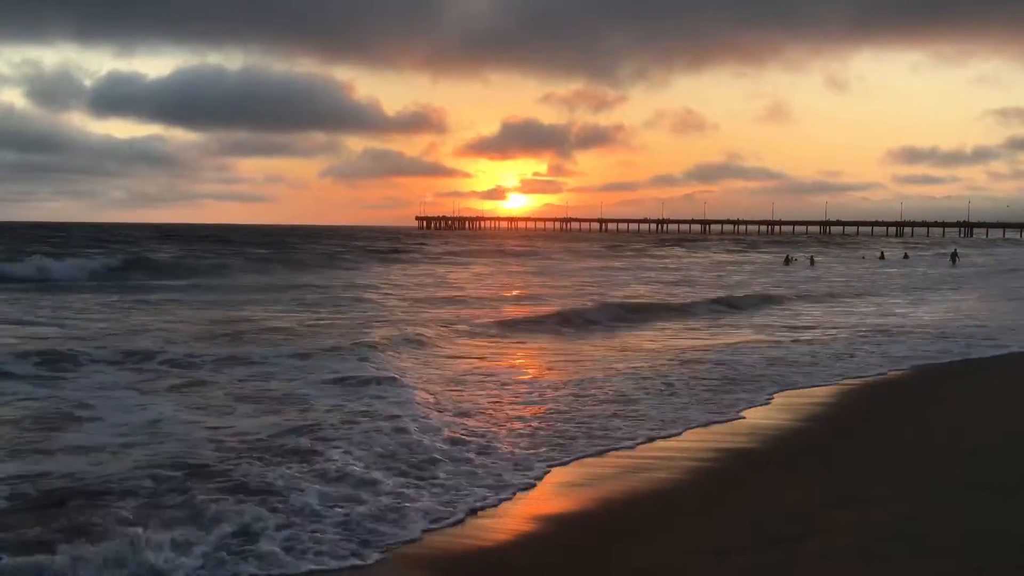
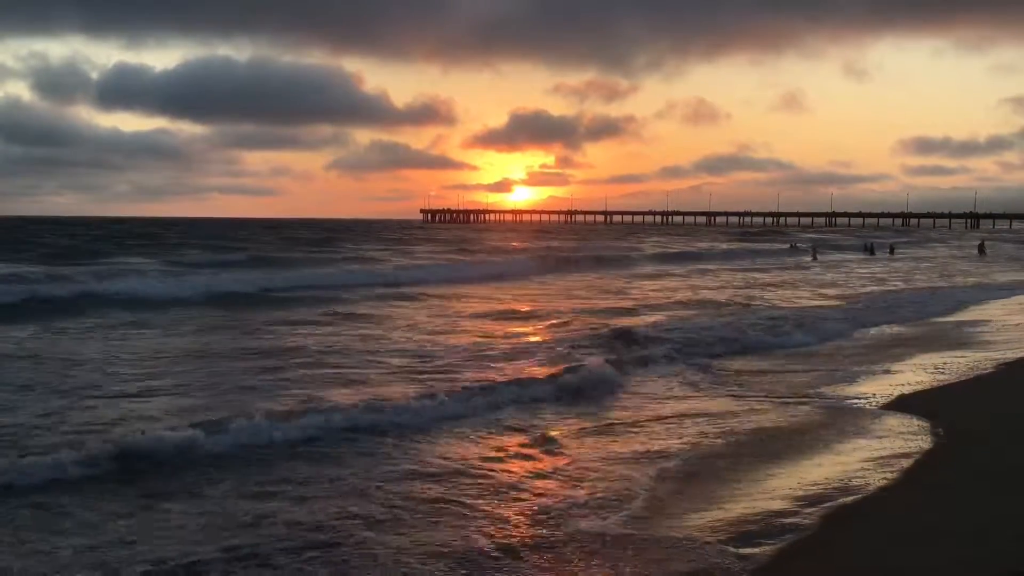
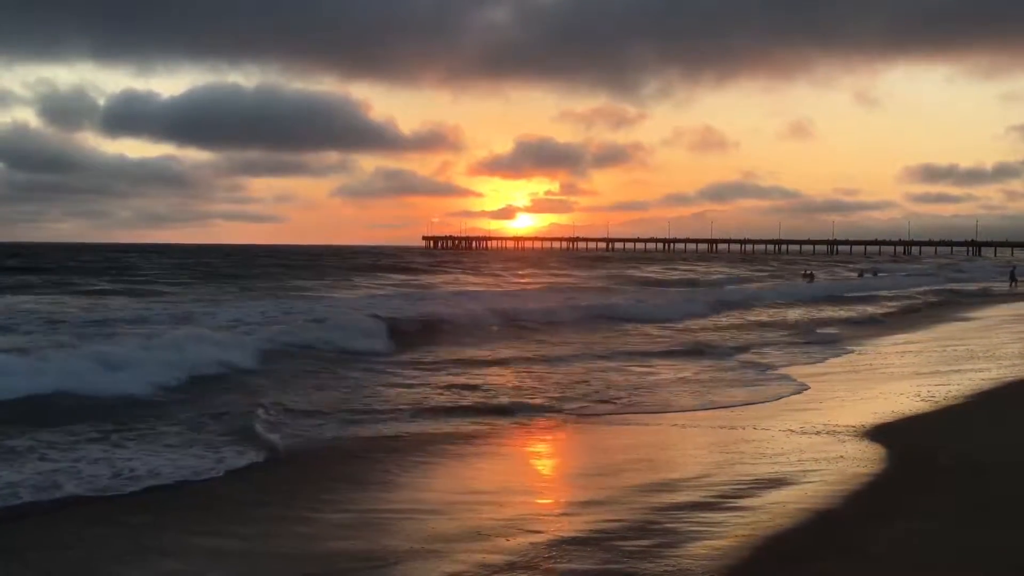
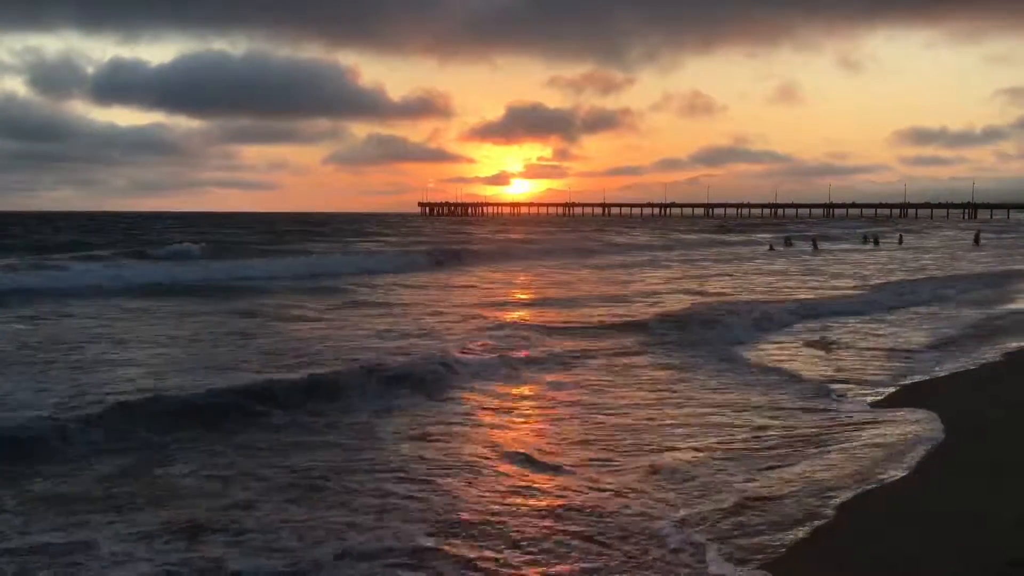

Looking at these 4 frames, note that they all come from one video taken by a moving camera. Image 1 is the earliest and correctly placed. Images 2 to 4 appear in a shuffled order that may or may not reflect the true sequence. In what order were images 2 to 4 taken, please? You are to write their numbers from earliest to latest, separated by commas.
4, 2, 3
